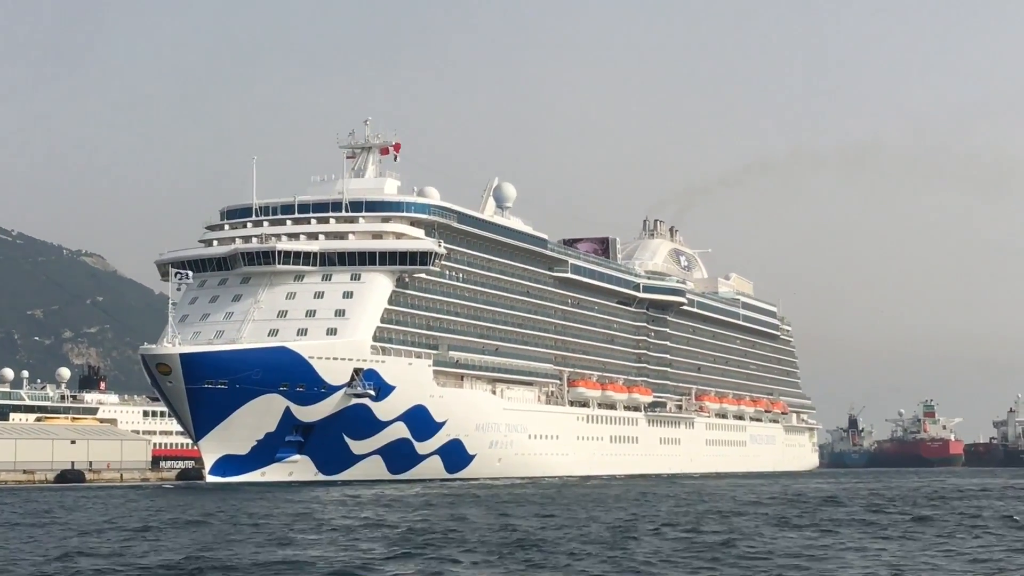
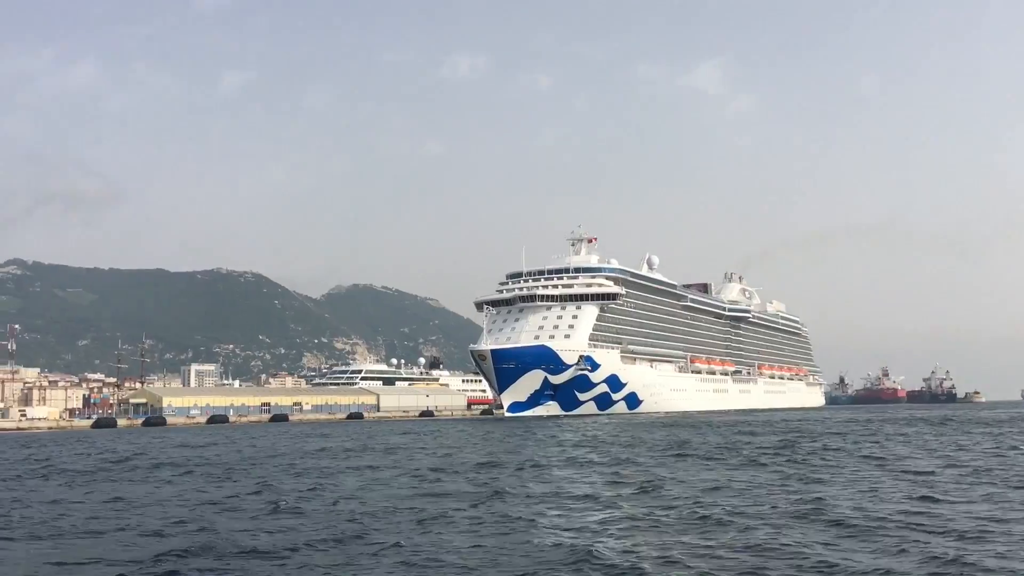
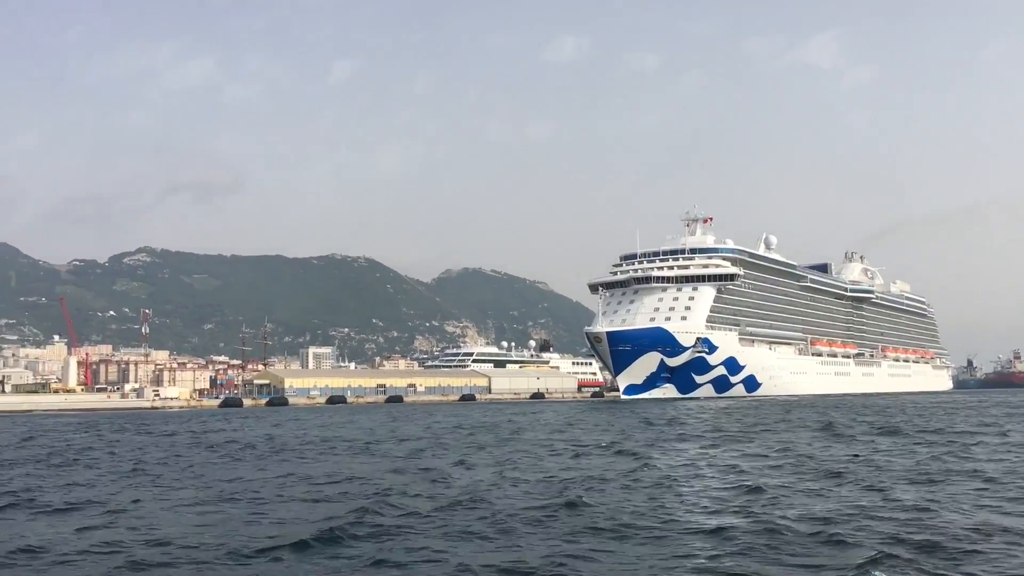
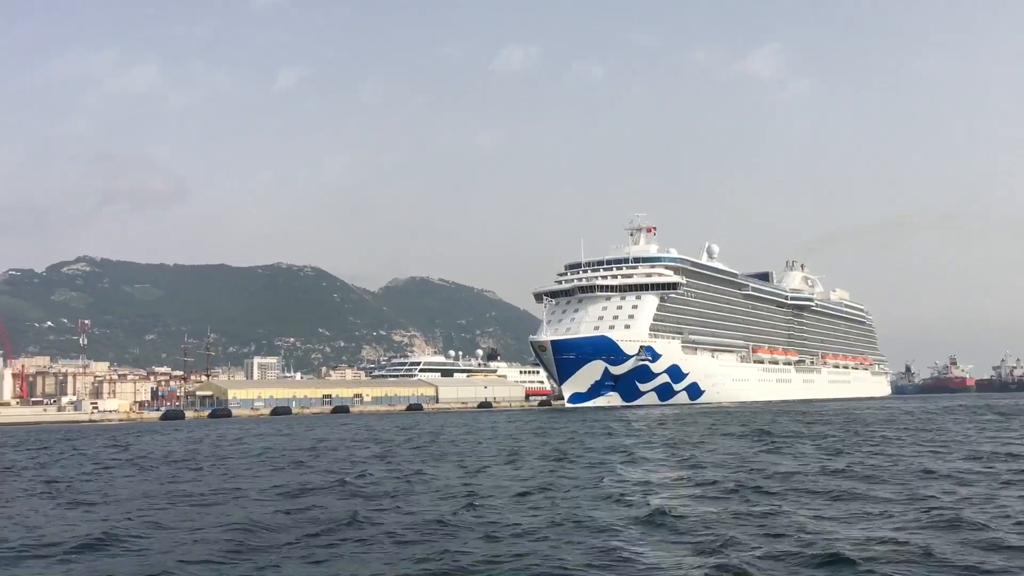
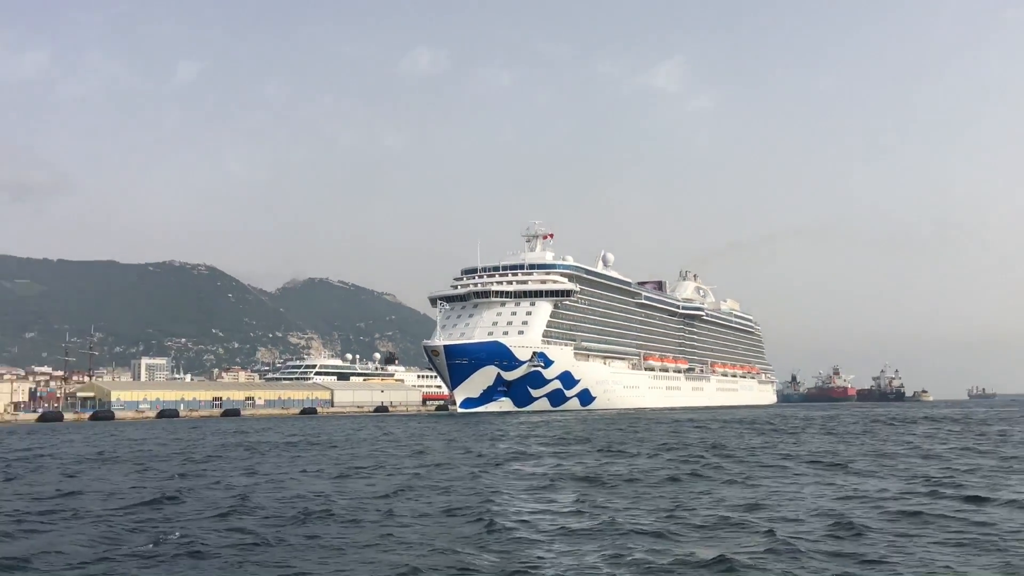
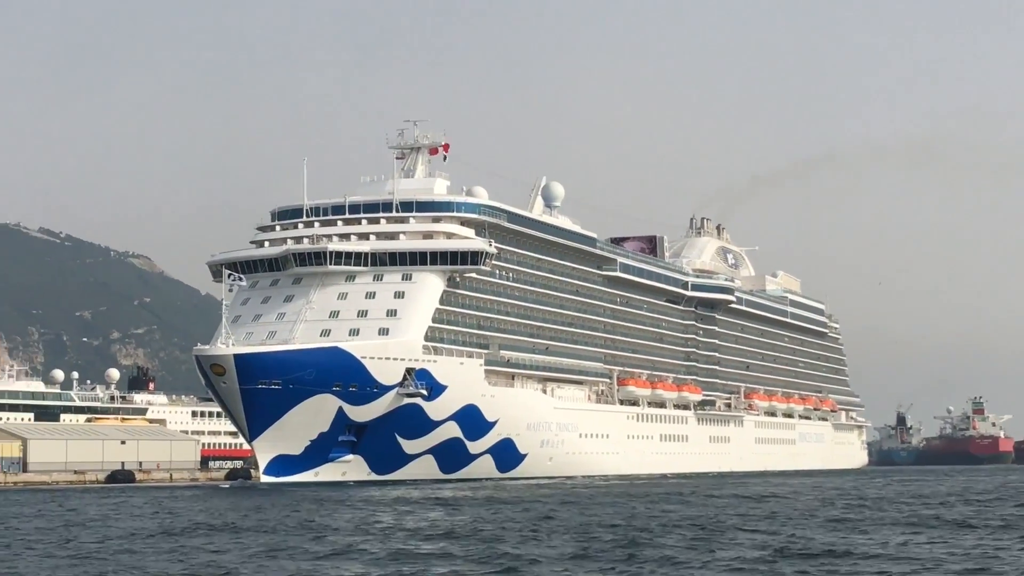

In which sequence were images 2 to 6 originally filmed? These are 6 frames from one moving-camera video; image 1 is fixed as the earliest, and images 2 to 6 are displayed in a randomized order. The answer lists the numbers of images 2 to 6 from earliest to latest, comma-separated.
6, 5, 2, 4, 3
